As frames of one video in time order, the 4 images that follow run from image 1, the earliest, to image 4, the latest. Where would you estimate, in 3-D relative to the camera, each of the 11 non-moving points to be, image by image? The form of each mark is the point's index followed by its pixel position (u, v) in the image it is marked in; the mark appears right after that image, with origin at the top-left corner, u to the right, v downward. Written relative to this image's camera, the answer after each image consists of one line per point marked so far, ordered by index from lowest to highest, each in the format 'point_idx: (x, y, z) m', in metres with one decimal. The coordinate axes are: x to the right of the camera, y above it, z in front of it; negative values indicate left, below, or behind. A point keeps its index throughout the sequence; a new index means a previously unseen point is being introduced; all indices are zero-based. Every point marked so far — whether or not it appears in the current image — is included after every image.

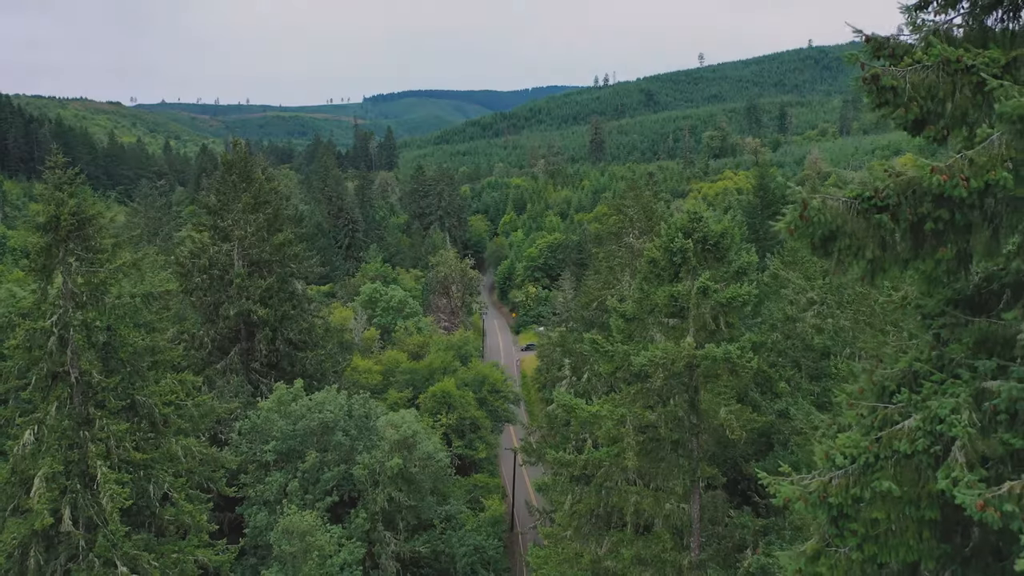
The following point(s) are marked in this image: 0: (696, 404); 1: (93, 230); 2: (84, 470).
0: (+1.8, -1.1, +12.0) m
1: (-4.4, +0.6, +13.2) m
2: (-4.4, -1.9, +12.8) m
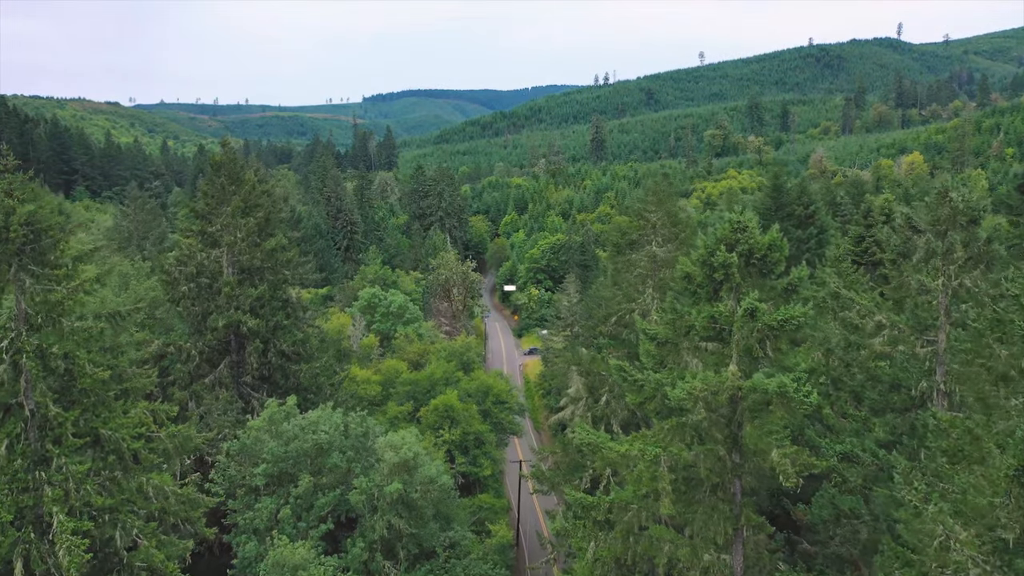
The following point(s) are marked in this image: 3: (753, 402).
0: (+1.9, -1.3, +10.4) m
1: (-4.3, +0.4, +11.7) m
2: (-4.3, -2.0, +11.3) m
3: (+2.3, -1.1, +11.1) m
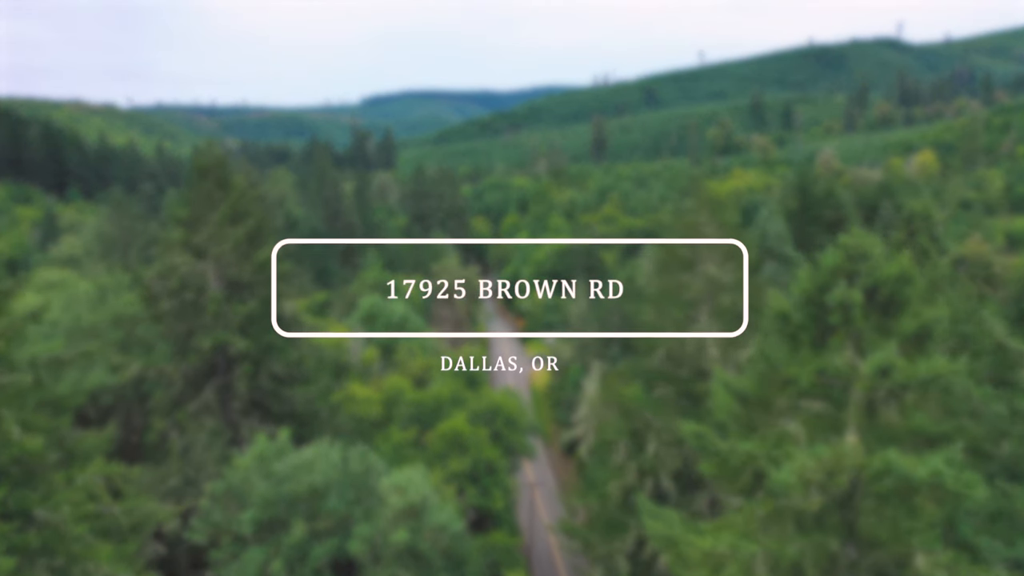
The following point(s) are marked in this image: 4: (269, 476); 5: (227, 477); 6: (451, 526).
0: (+2.2, -1.6, +8.0) m
1: (-4.0, +0.1, +9.2) m
2: (-3.9, -2.3, +8.8) m
3: (+2.6, -1.4, +8.7) m
4: (-3.6, -2.8, +18.3) m
5: (-4.3, -2.9, +18.9) m
6: (-0.9, -3.4, +18.0) m
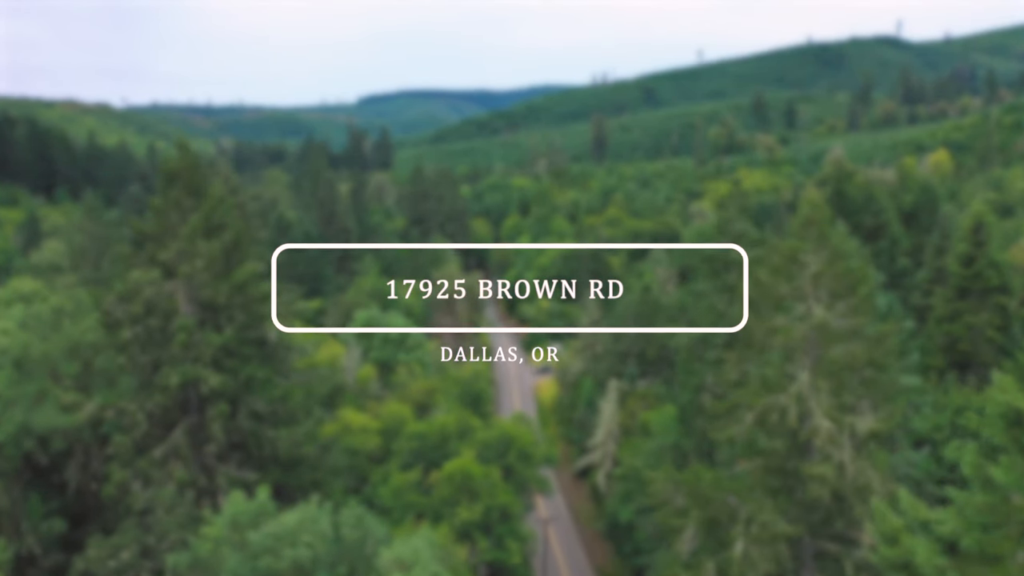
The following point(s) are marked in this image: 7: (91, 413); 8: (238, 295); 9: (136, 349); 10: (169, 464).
0: (+2.6, -2.0, +4.8) m
1: (-3.6, -0.3, +6.0) m
2: (-3.6, -2.7, +5.6) m
3: (+2.9, -1.8, +5.5) m
4: (-3.3, -3.1, +15.1) m
5: (-4.0, -3.2, +15.6) m
6: (-0.6, -3.8, +14.7) m
7: (-6.5, -1.9, +19.2) m
8: (-4.3, -0.1, +19.8) m
9: (-5.8, -0.9, +19.2) m
10: (-5.2, -2.7, +18.8) m
